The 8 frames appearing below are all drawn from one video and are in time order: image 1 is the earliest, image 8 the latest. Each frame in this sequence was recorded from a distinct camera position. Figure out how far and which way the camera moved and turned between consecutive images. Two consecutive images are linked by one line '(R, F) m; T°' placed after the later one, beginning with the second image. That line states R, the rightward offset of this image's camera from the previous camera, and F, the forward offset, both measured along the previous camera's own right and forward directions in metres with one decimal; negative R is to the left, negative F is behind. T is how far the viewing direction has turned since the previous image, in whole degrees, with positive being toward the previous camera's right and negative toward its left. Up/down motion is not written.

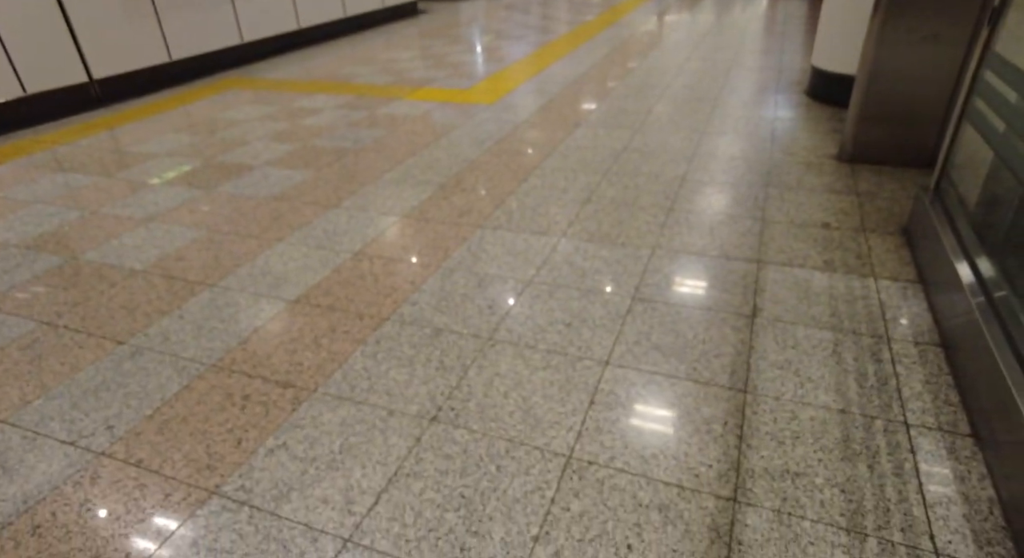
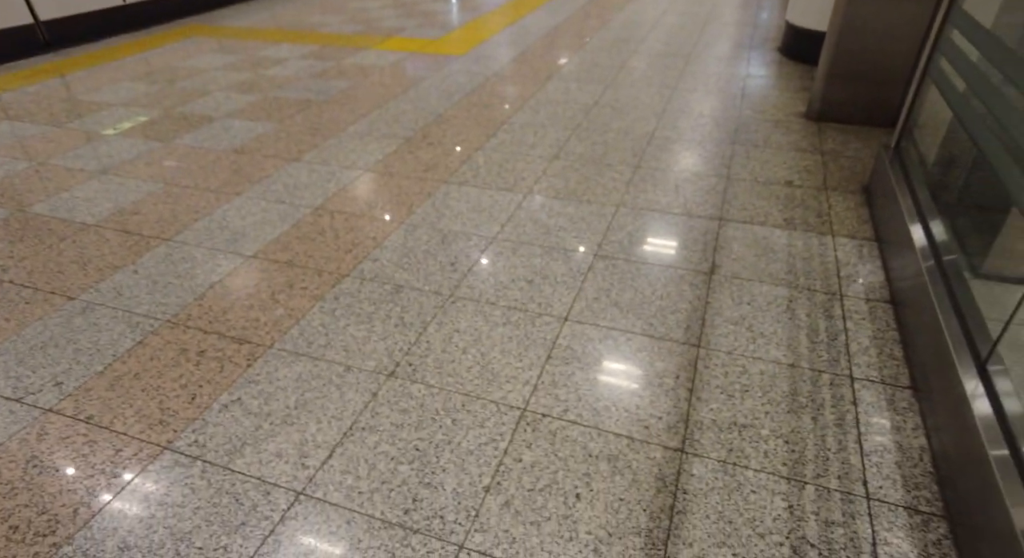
(0.0, 0.0) m; +2°
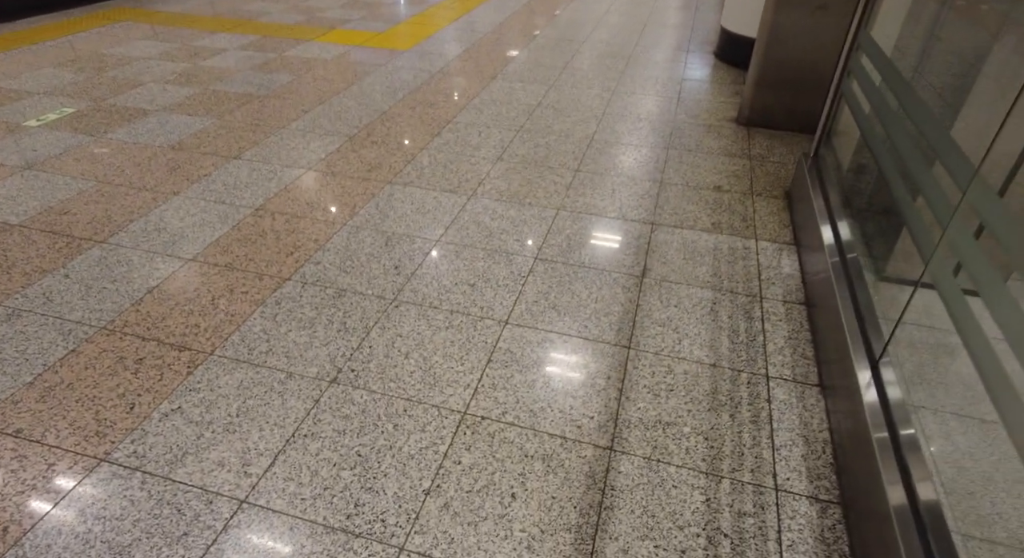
(0.0, -0.1) m; +5°
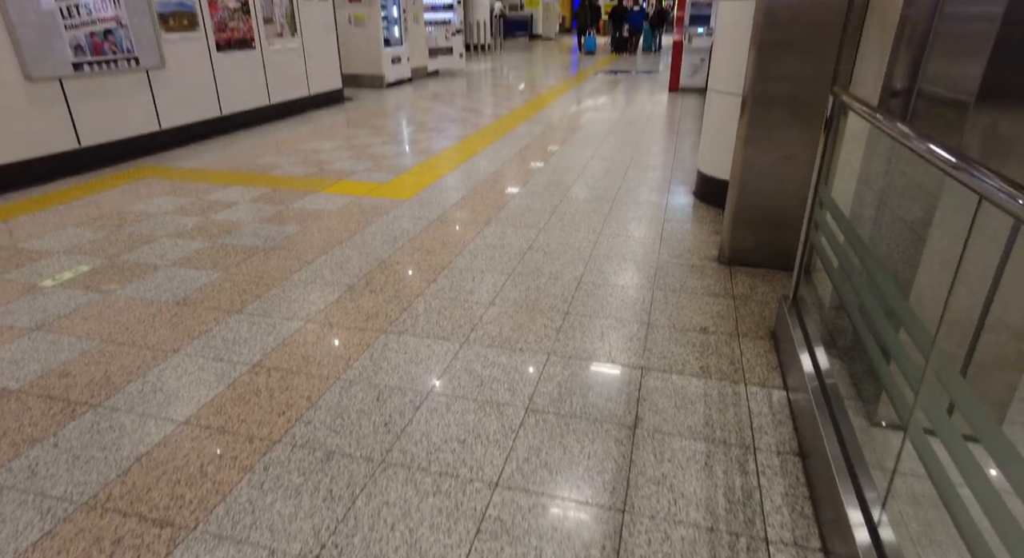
(+0.1, 0.0) m; -1°
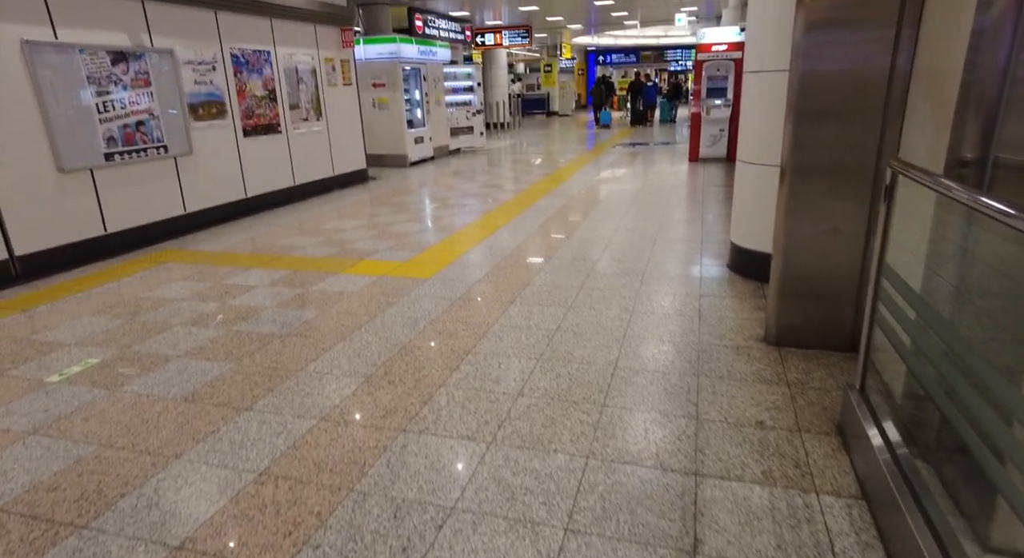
(0.0, +0.2) m; -2°
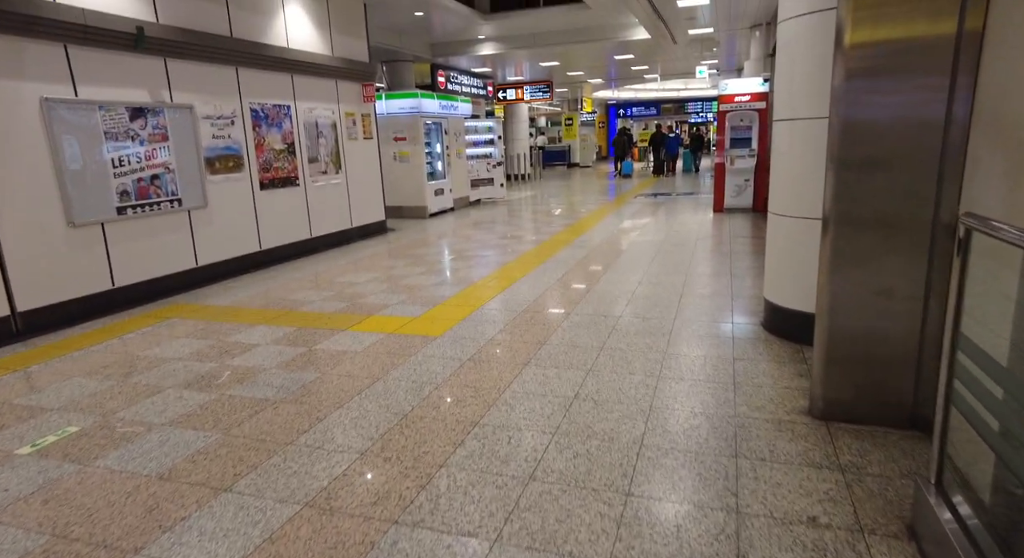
(0.0, +0.3) m; -2°
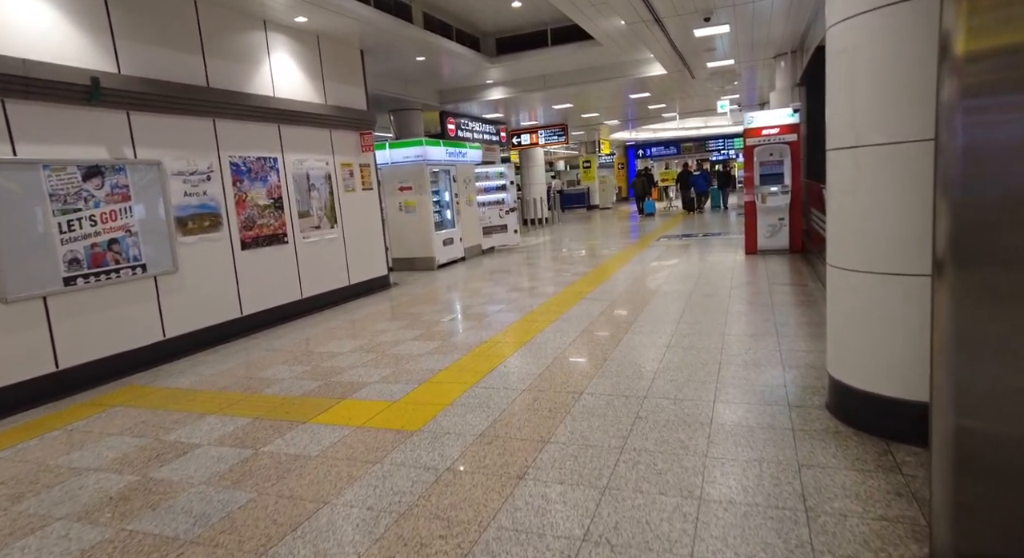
(+0.2, +0.8) m; -2°
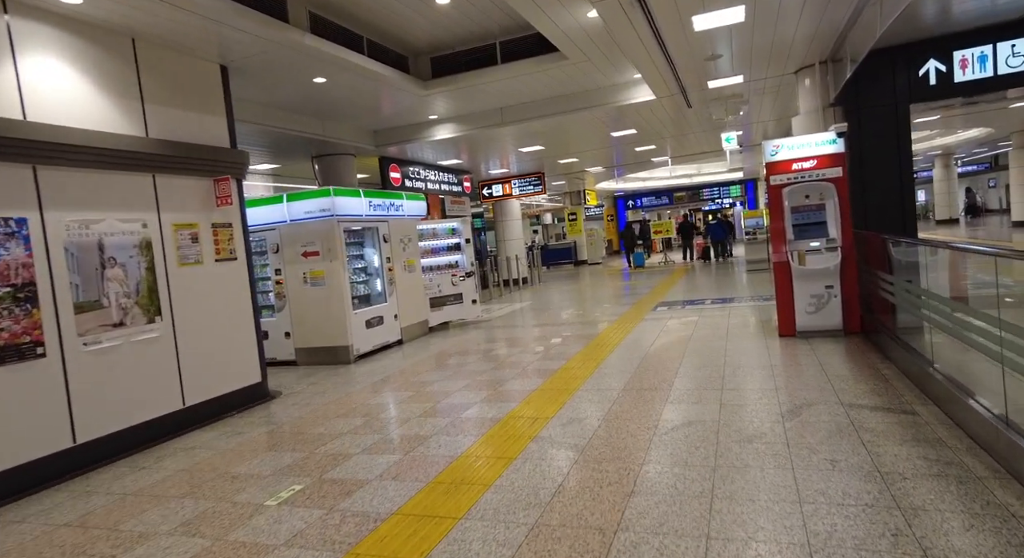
(+0.6, +2.6) m; 0°
